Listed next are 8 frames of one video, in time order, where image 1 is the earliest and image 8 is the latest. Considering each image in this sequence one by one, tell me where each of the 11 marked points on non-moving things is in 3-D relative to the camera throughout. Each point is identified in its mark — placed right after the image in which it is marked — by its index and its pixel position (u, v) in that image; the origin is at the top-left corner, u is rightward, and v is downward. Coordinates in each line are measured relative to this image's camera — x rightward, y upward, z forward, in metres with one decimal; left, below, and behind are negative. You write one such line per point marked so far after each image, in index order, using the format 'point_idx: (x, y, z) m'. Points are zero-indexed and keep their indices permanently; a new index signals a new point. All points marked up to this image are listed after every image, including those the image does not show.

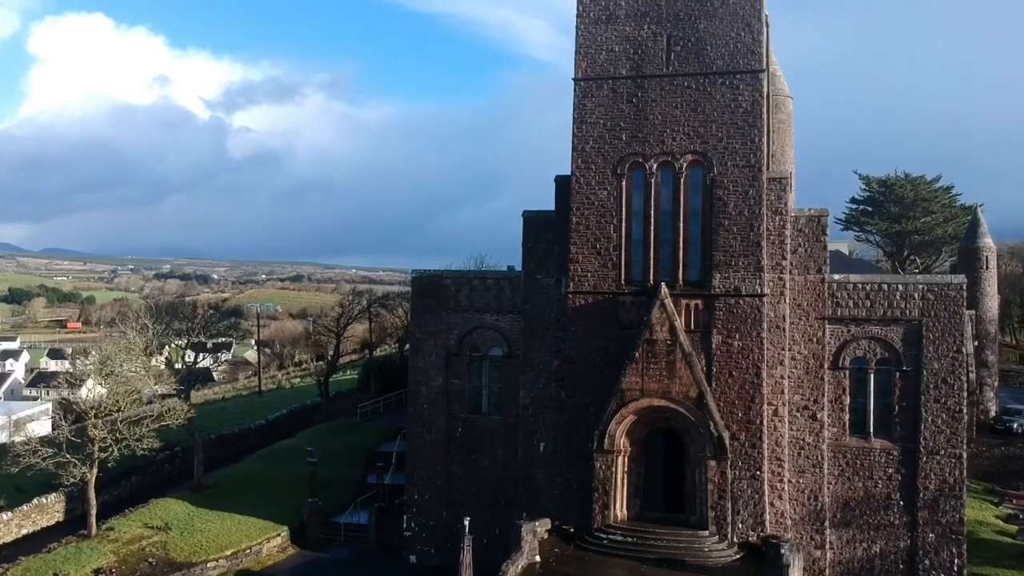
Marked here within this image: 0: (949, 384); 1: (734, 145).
0: (+10.5, -2.3, +19.4) m
1: (+5.4, +3.5, +19.9) m
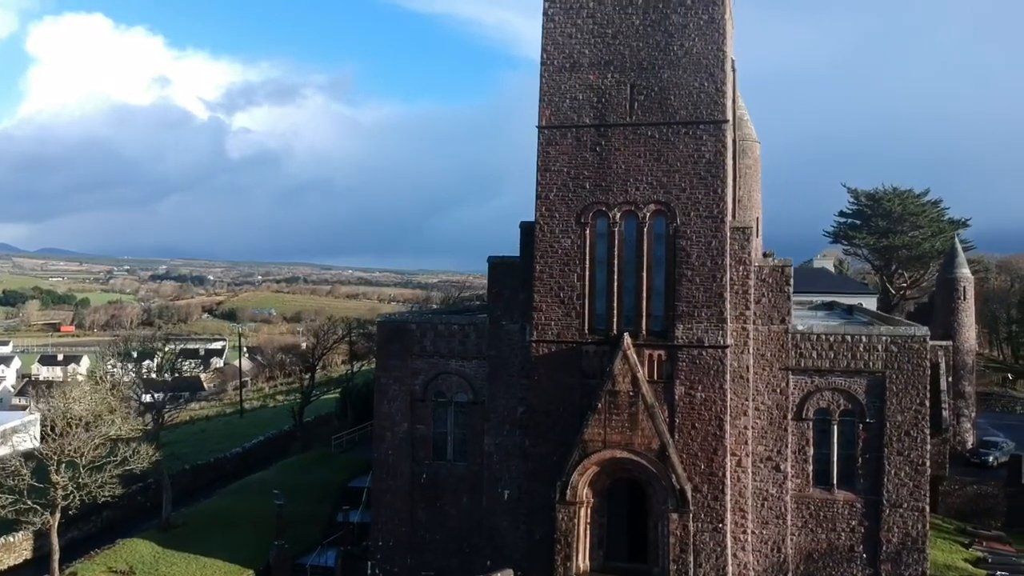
0: (+9.5, -3.6, +19.3) m
1: (+4.5, +2.2, +19.8) m
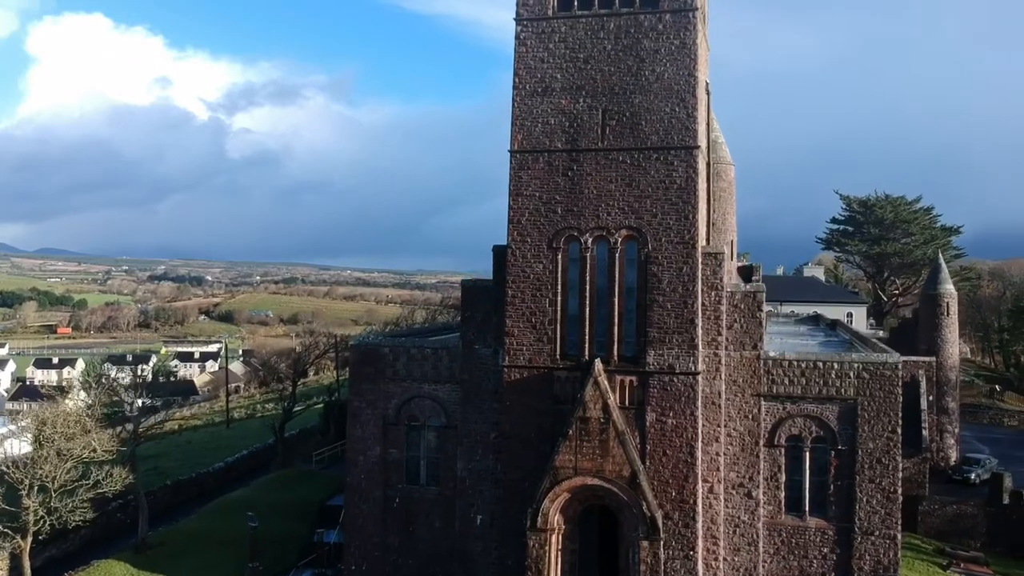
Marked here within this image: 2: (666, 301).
0: (+8.8, -4.2, +19.3) m
1: (+3.8, +1.6, +19.7) m
2: (+3.7, -0.3, +19.7) m
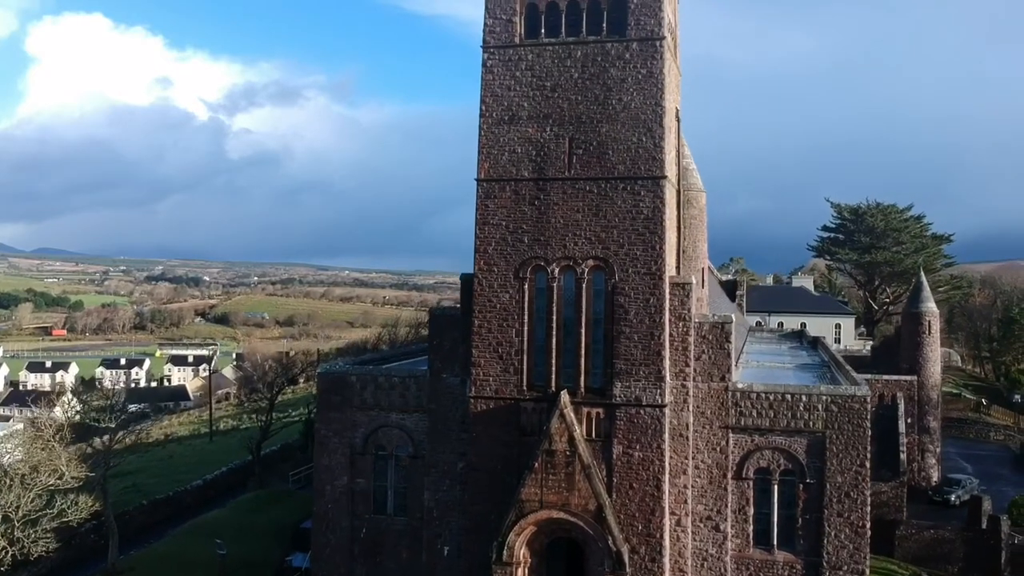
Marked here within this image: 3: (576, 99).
0: (+8.0, -5.0, +19.1) m
1: (+3.0, +0.9, +19.5) m
2: (+2.9, -1.1, +19.5) m
3: (+1.6, +4.6, +19.8) m
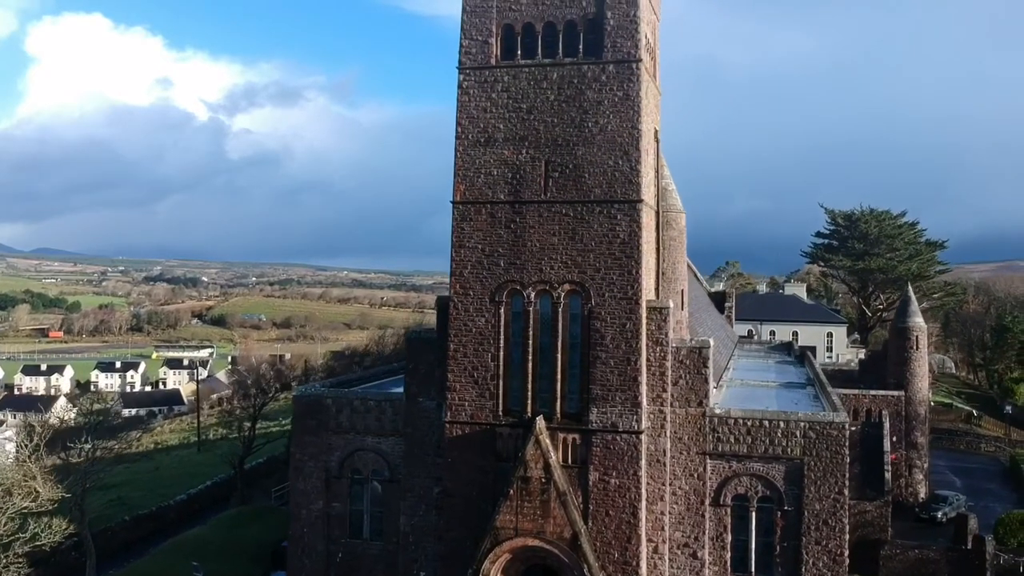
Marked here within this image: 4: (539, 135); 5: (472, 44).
0: (+7.4, -5.5, +18.8) m
1: (+2.4, +0.3, +19.3) m
2: (+2.3, -1.7, +19.3) m
3: (+1.0, +4.0, +19.6) m
4: (+0.7, +3.7, +19.6) m
5: (-1.0, +6.0, +20.0) m
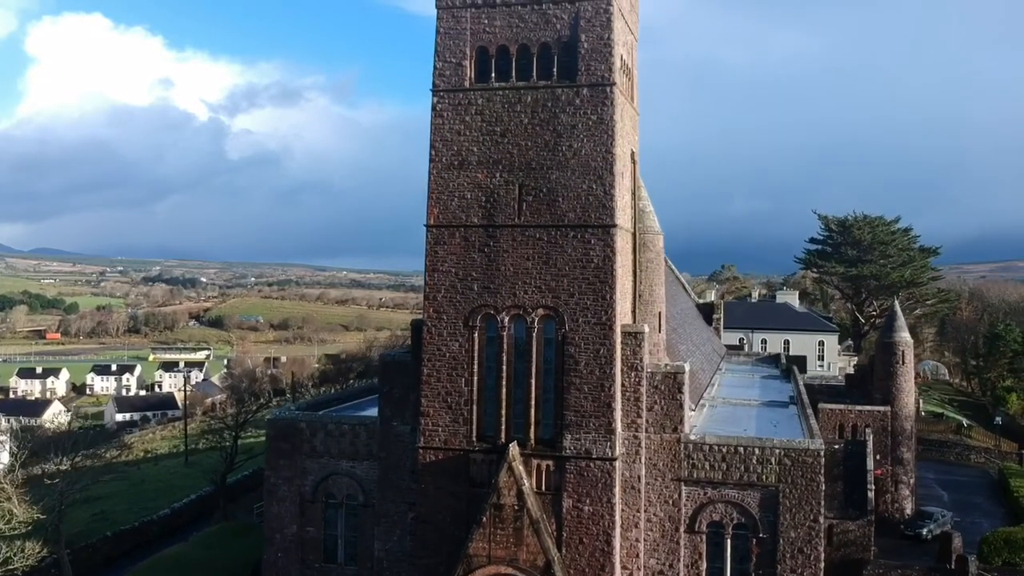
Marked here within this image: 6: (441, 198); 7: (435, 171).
0: (+6.7, -6.1, +18.7) m
1: (+1.7, -0.3, +19.1) m
2: (+1.7, -2.3, +19.1) m
3: (+0.3, +3.4, +19.4) m
4: (0.0, +3.1, +19.5) m
5: (-1.6, +5.4, +19.8) m
6: (-1.7, +2.2, +19.8) m
7: (-1.9, +2.9, +19.9) m
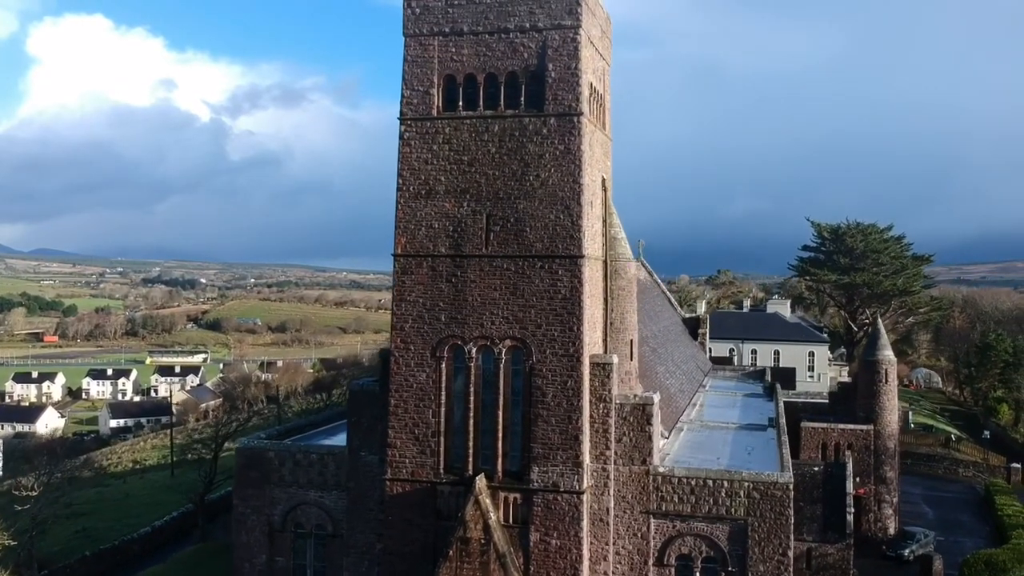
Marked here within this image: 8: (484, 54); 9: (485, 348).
0: (+6.0, -6.9, +18.5) m
1: (+1.0, -1.1, +18.9) m
2: (+0.9, -3.0, +18.9) m
3: (-0.5, +2.7, +19.2) m
4: (-0.8, +2.4, +19.3) m
5: (-2.4, +4.7, +19.6) m
6: (-2.5, +1.5, +19.7) m
7: (-2.7, +2.1, +19.7) m
8: (-0.7, +5.6, +19.3) m
9: (-0.6, -1.4, +19.4) m
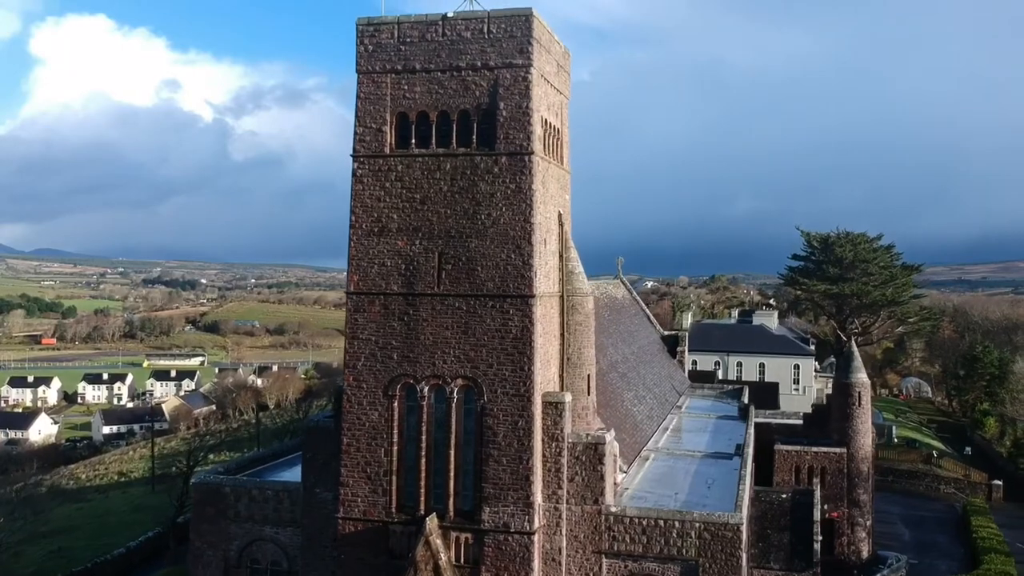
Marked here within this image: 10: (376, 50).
0: (+4.8, -7.8, +18.4) m
1: (-0.2, -2.0, +18.8) m
2: (-0.2, -3.9, +18.8) m
3: (-1.6, +1.8, +19.2) m
4: (-1.9, +1.5, +19.2) m
5: (-3.5, +3.8, +19.6) m
6: (-3.6, +0.5, +19.6) m
7: (-3.8, +1.2, +19.6) m
8: (-1.8, +4.6, +19.2) m
9: (-1.8, -2.4, +19.3) m
10: (-3.2, +5.7, +19.4) m
